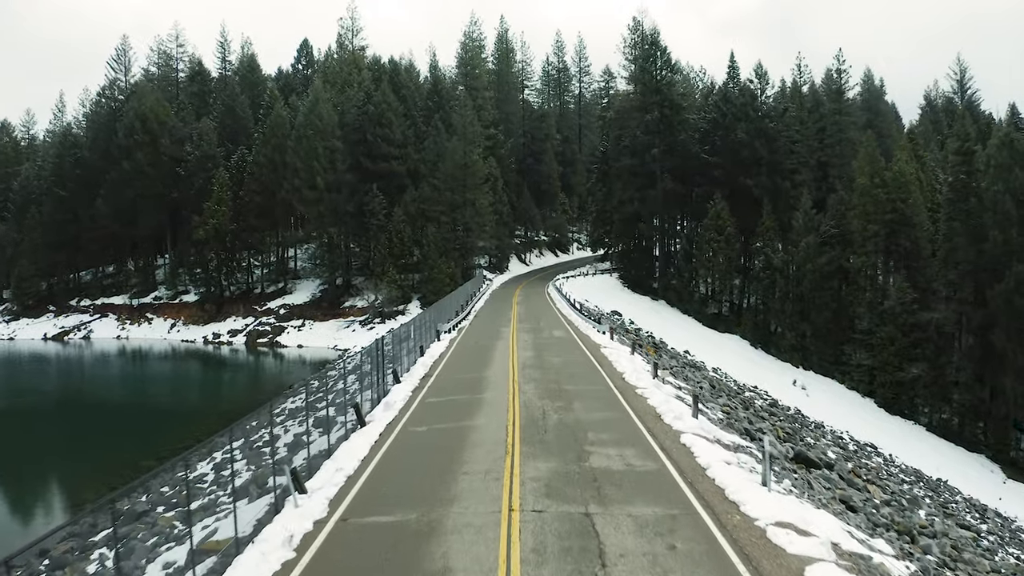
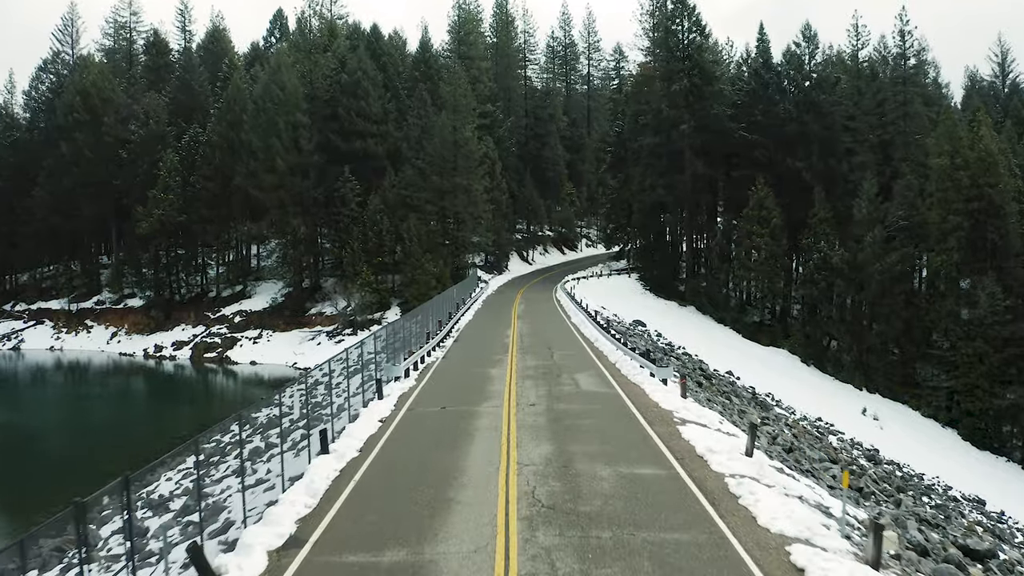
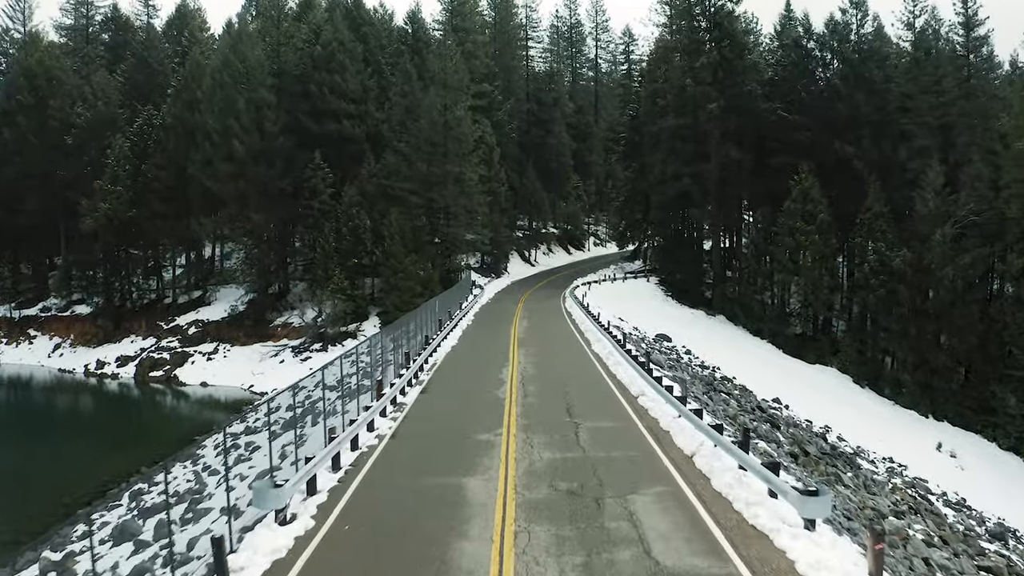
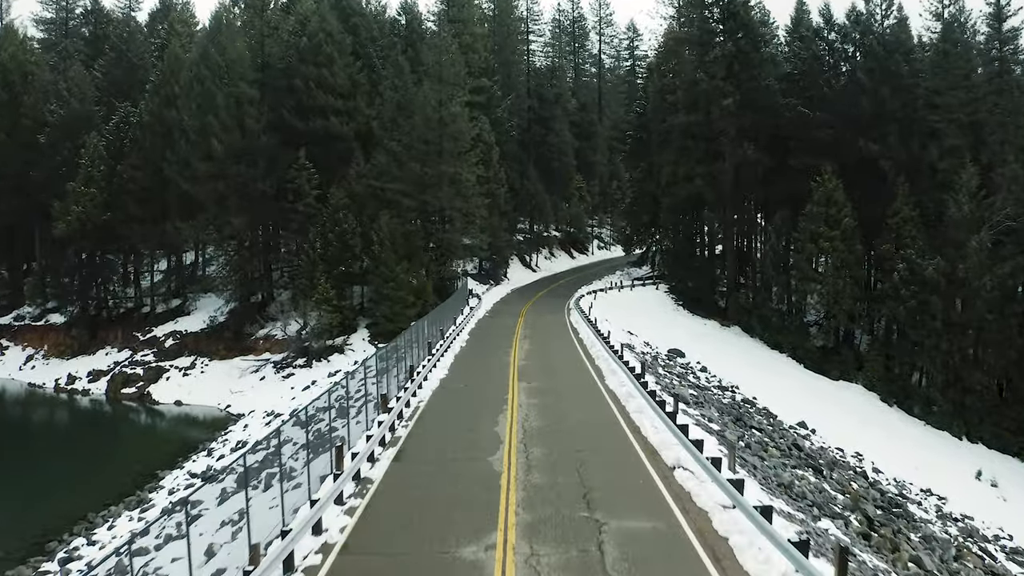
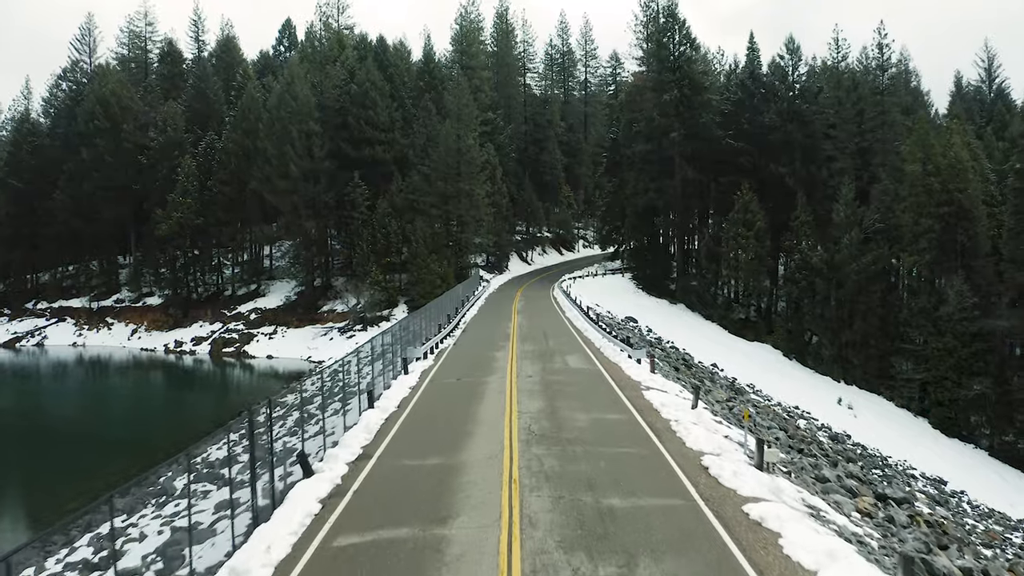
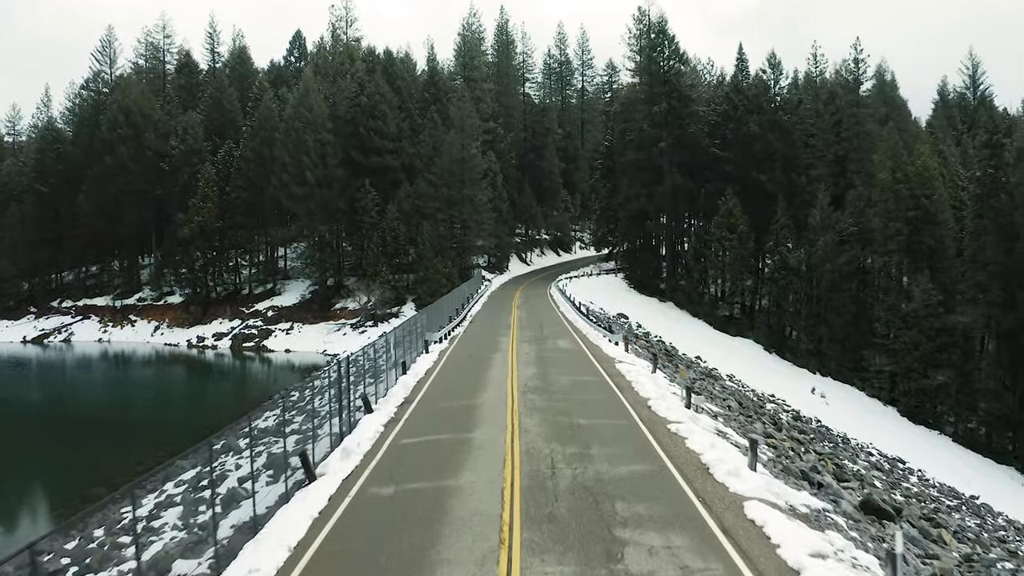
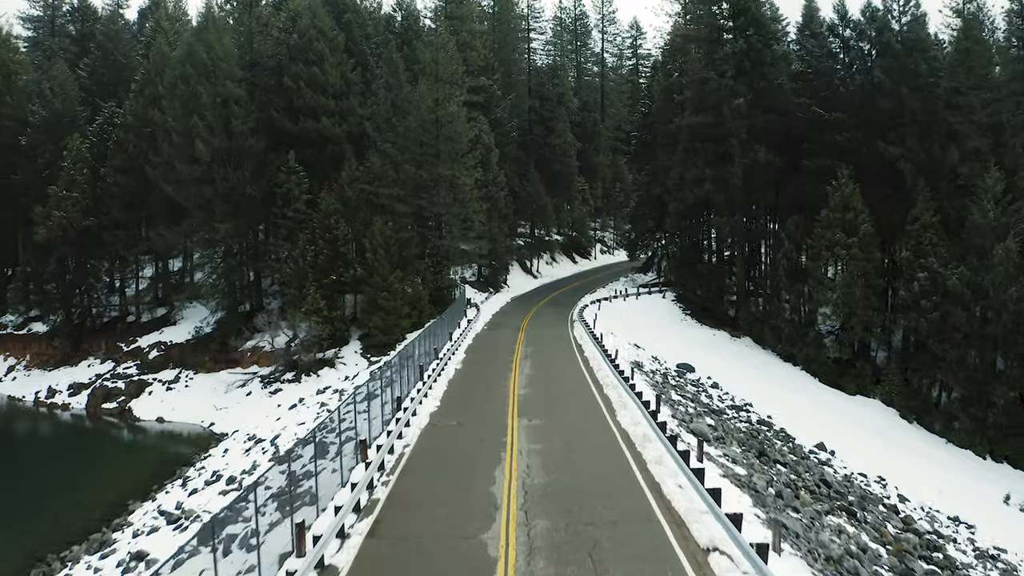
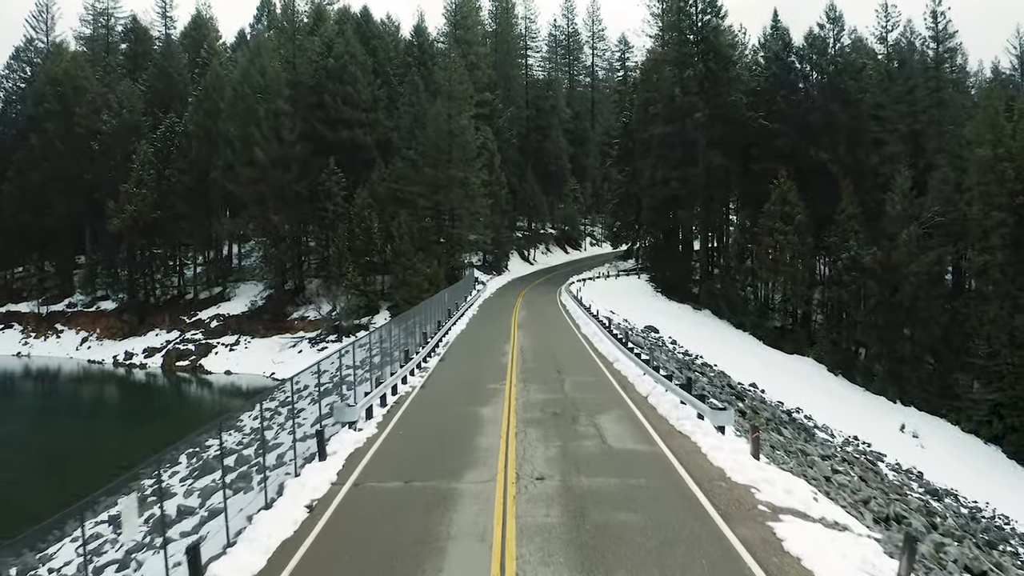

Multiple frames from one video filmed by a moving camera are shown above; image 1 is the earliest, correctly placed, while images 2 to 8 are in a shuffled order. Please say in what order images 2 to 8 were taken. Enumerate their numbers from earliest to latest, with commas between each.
6, 5, 2, 8, 3, 4, 7
